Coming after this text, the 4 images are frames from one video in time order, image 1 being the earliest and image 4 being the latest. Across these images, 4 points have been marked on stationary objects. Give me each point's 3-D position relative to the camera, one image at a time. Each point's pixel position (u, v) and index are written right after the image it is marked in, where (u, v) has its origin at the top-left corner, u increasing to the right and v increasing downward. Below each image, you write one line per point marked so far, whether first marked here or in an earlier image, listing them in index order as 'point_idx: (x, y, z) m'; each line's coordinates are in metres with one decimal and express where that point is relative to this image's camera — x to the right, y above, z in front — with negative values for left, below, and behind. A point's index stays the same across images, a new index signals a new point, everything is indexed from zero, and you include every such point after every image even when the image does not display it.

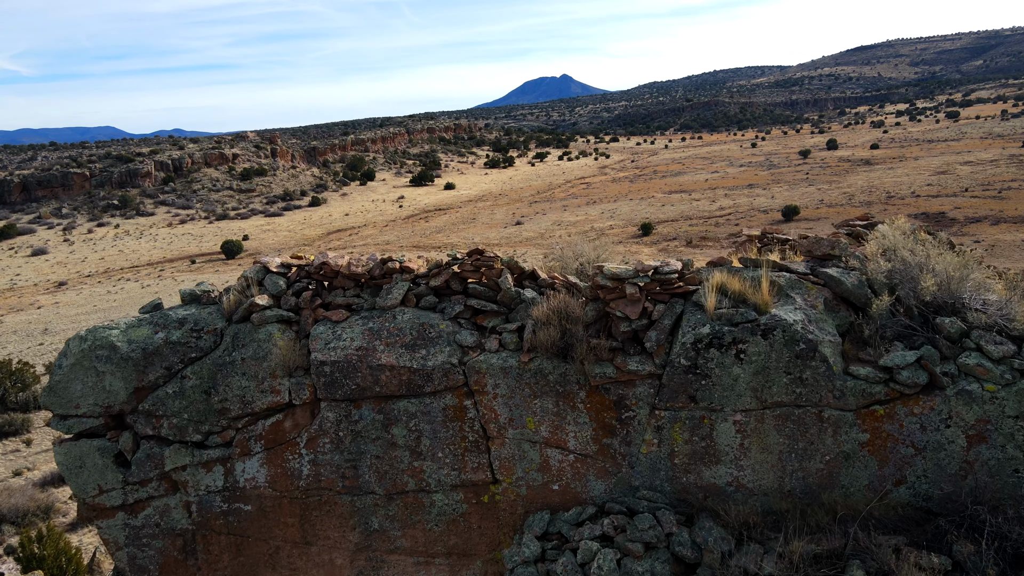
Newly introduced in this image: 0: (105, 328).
0: (-5.6, -0.6, +7.7) m
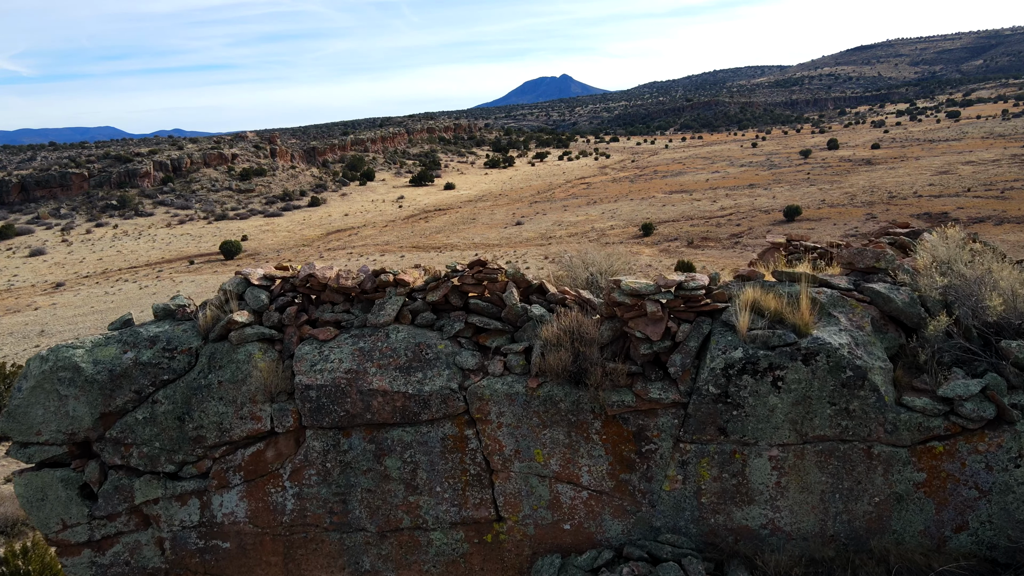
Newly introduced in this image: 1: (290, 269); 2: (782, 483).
0: (-5.6, -0.7, +7.0) m
1: (-3.1, +0.3, +7.6) m
2: (+2.7, -2.0, +5.5) m
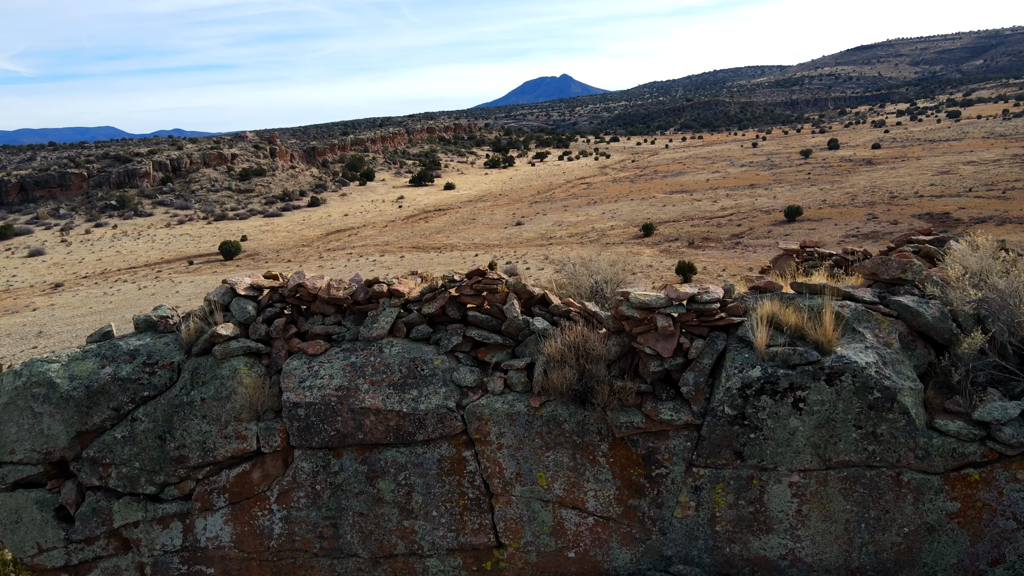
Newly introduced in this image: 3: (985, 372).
0: (-5.6, -0.9, +6.6) m
1: (-3.1, +0.1, +7.3) m
2: (+2.7, -2.1, +5.2) m
3: (+4.3, -0.8, +5.0) m
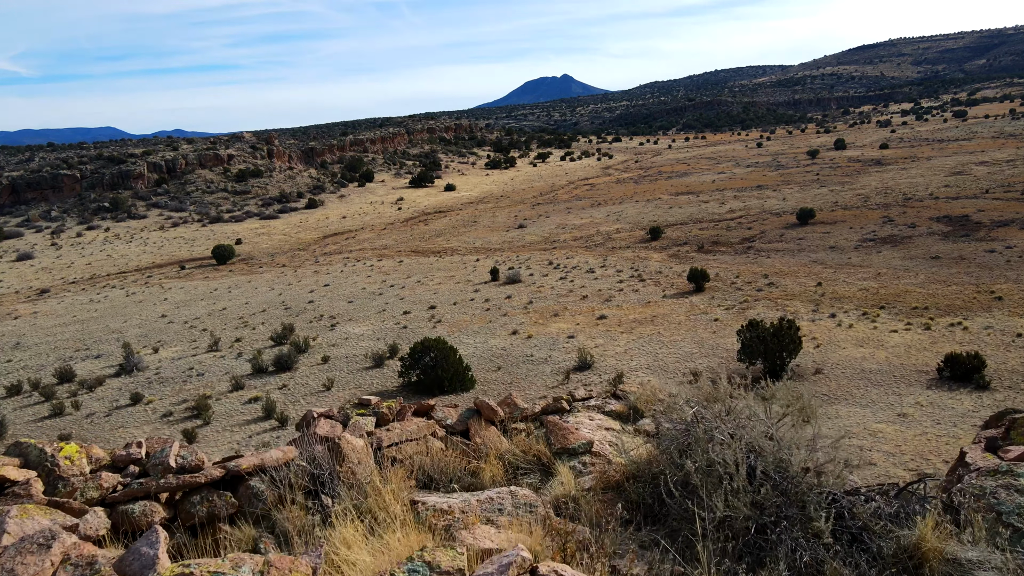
0: (-5.2, -2.1, +2.1) m
1: (-2.7, -1.1, +2.8) m
2: (+3.1, -3.3, +0.7) m
3: (+4.7, -2.0, +0.6) m
